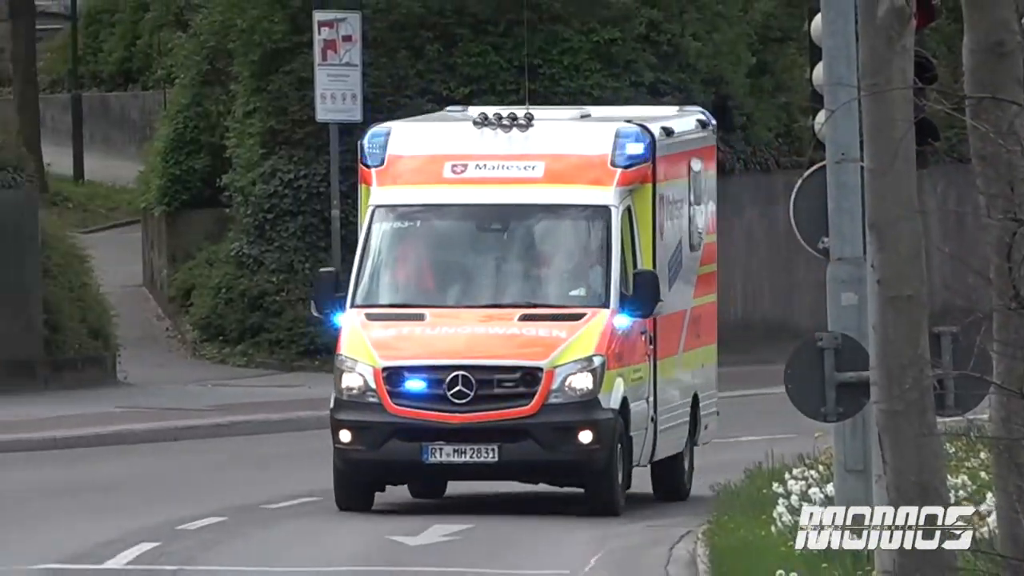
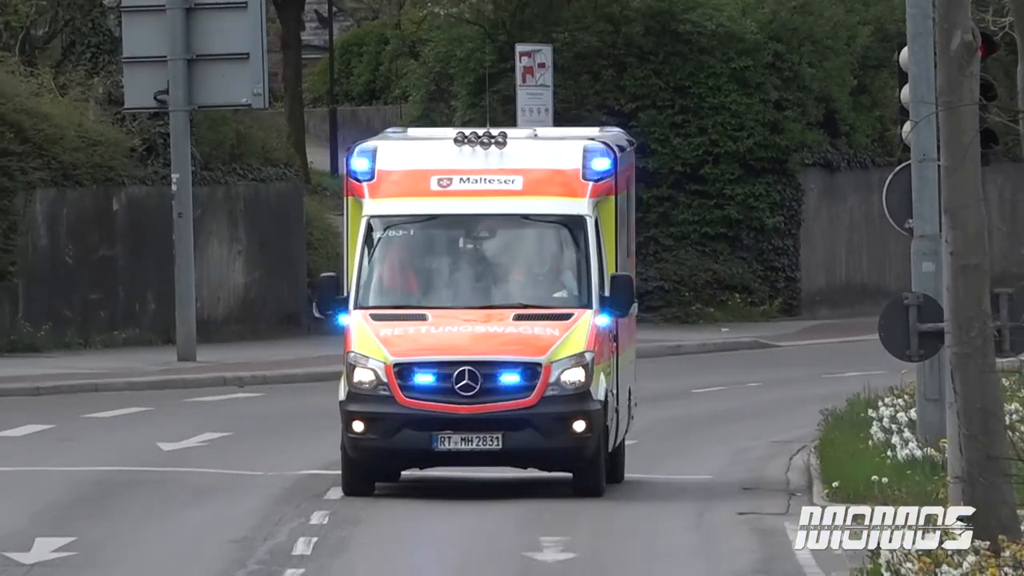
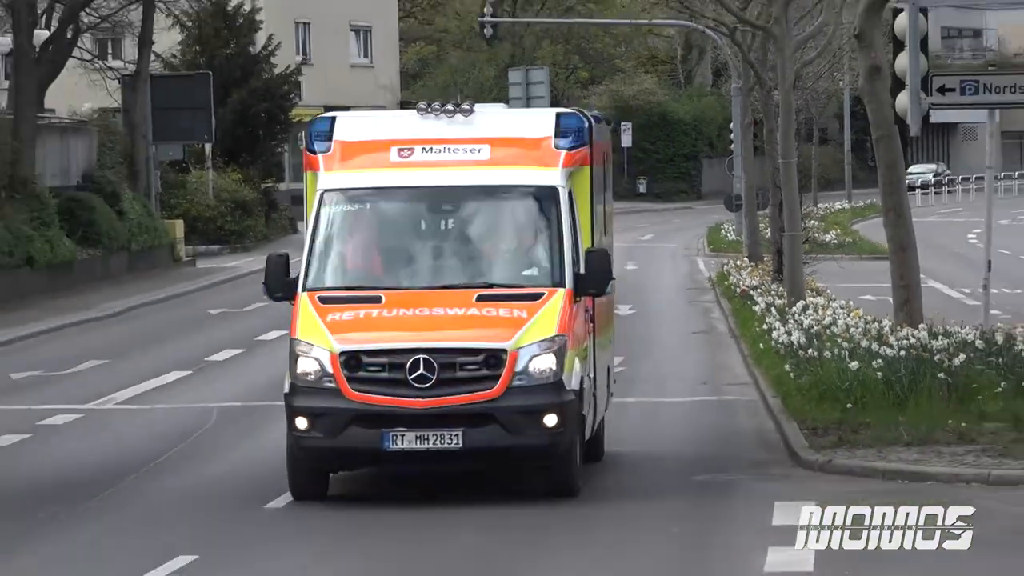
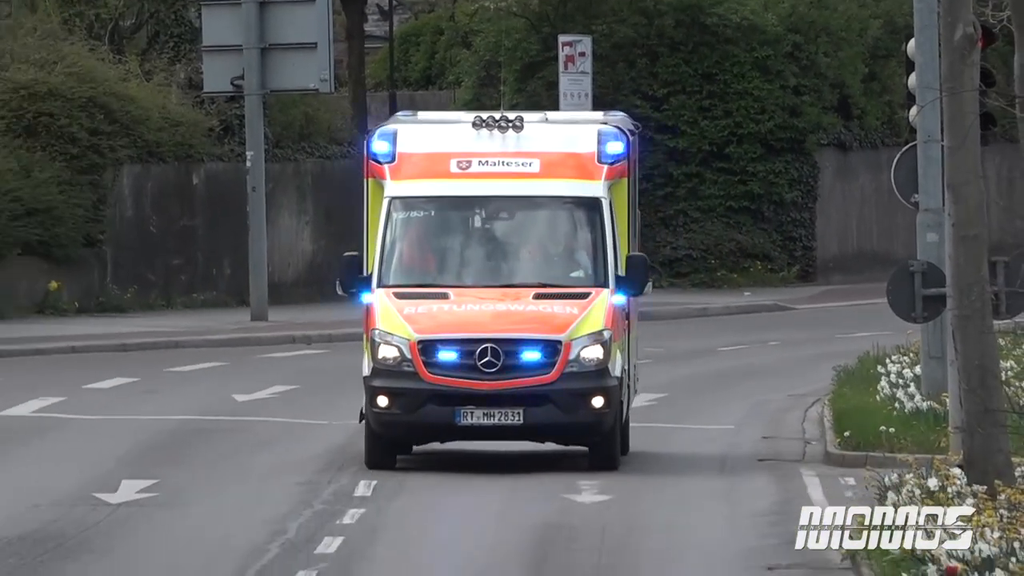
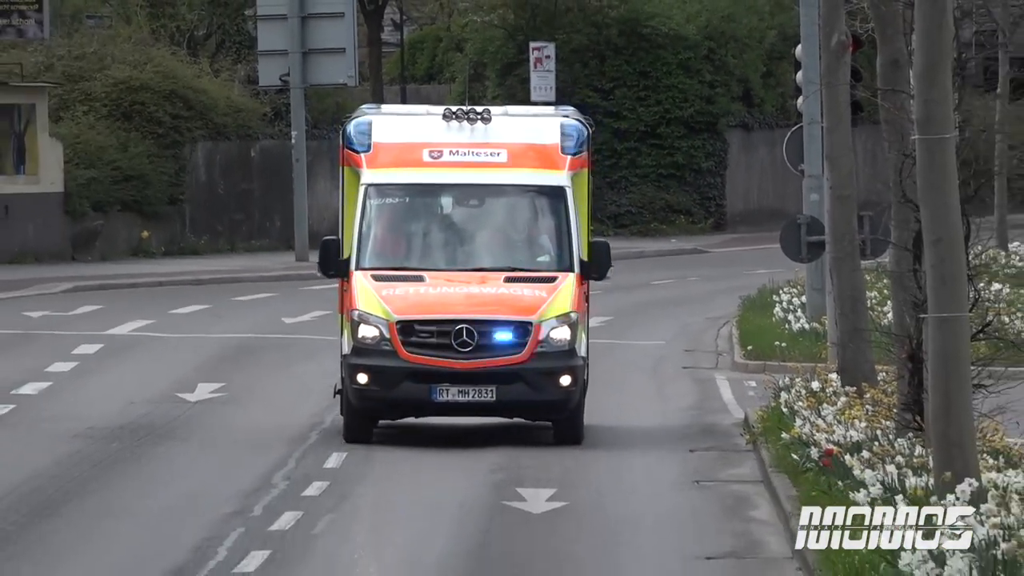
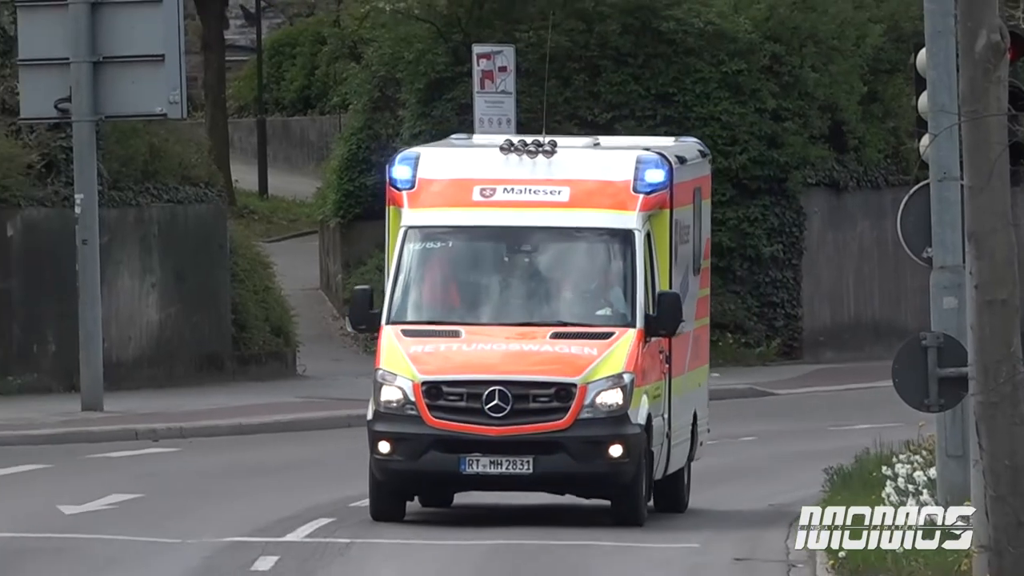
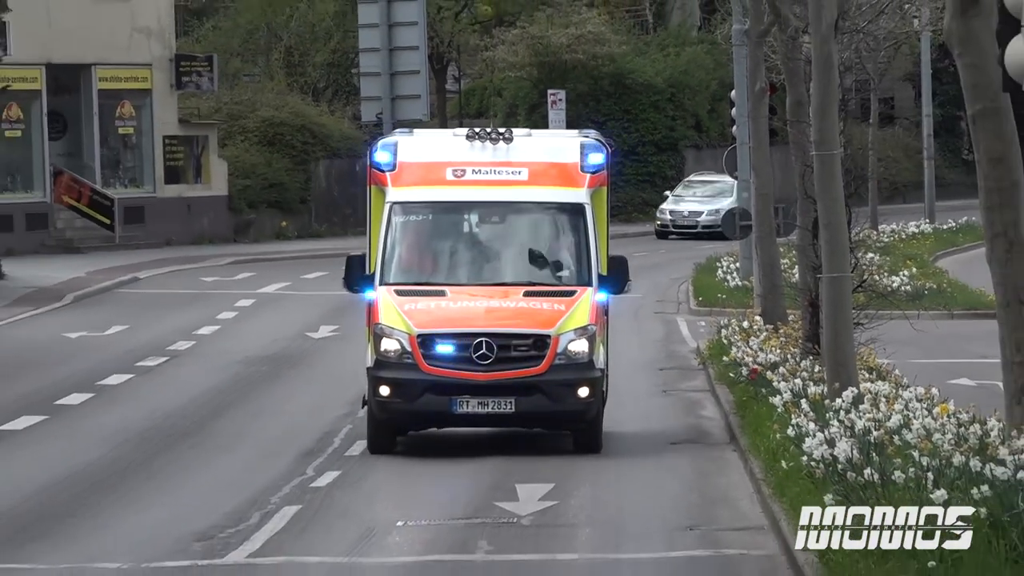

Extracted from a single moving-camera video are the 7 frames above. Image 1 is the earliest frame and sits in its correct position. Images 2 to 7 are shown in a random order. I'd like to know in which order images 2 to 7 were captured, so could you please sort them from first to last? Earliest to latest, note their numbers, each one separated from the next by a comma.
6, 2, 4, 5, 7, 3
